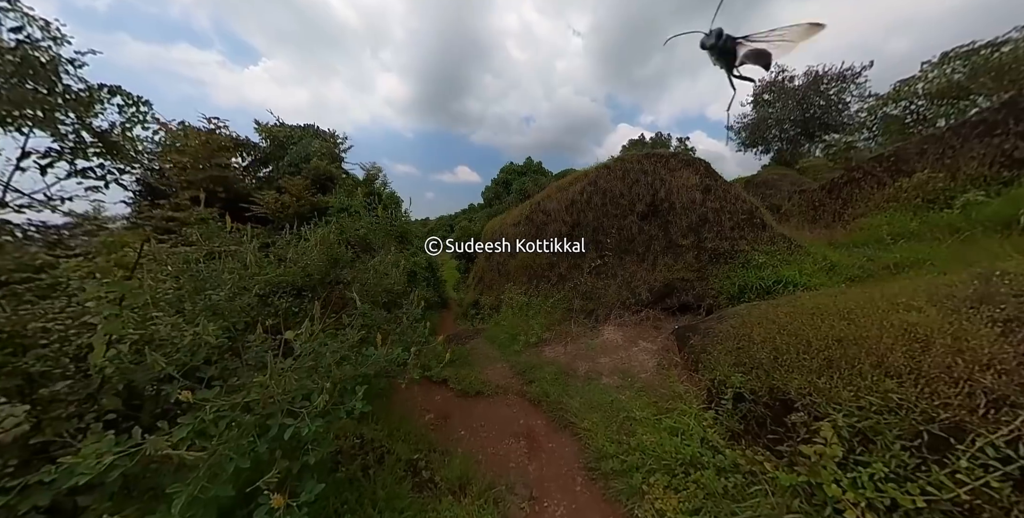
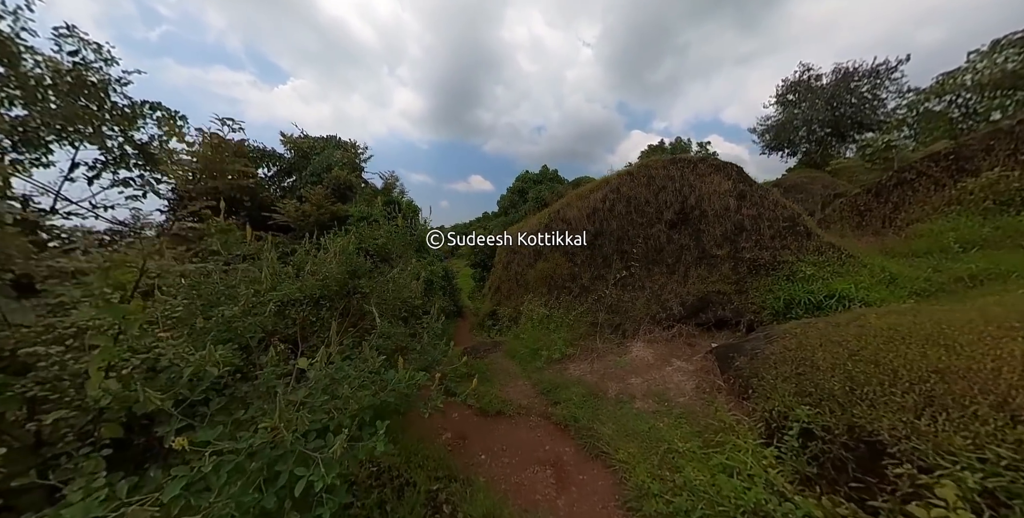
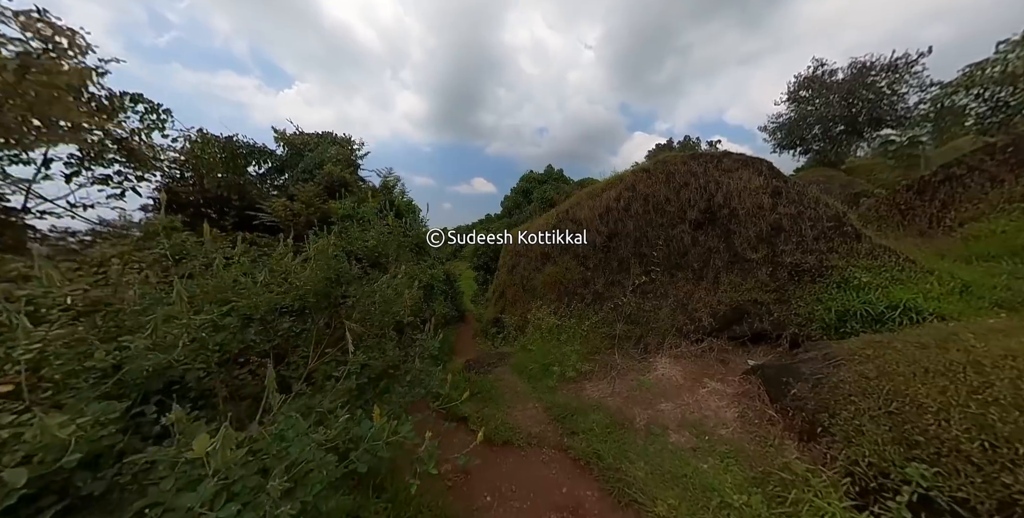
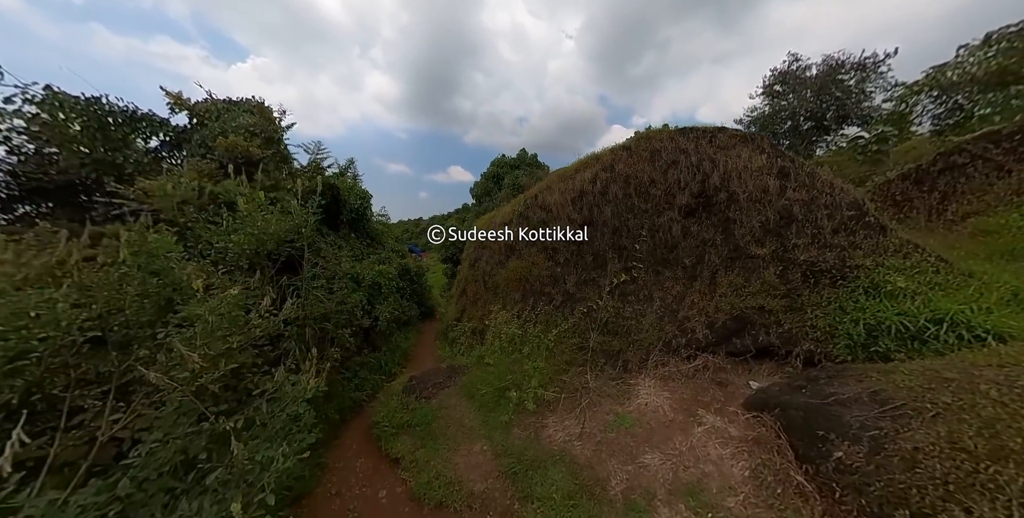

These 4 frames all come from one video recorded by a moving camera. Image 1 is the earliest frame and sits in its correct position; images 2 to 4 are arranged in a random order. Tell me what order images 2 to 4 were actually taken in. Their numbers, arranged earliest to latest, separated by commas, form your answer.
2, 3, 4
